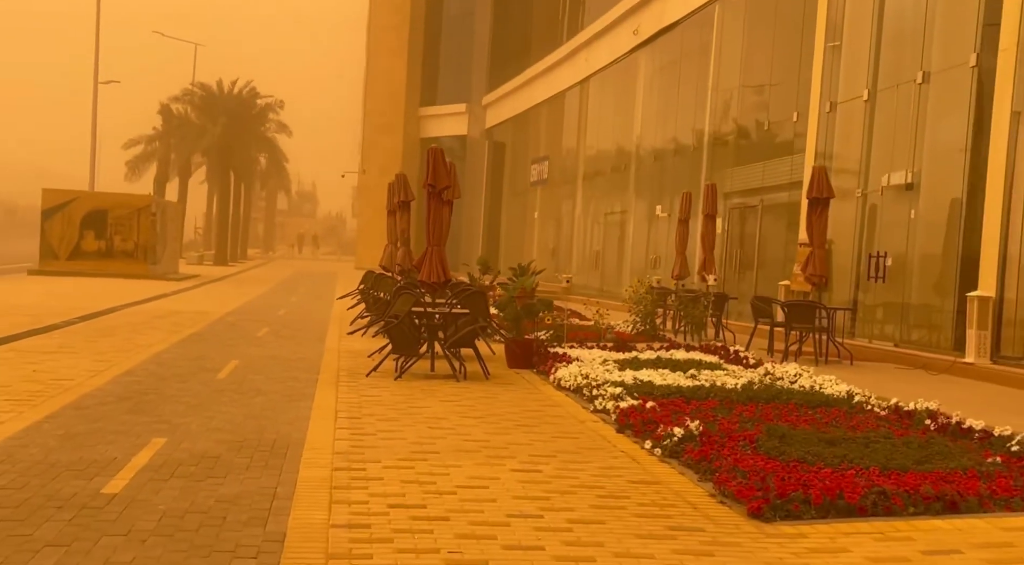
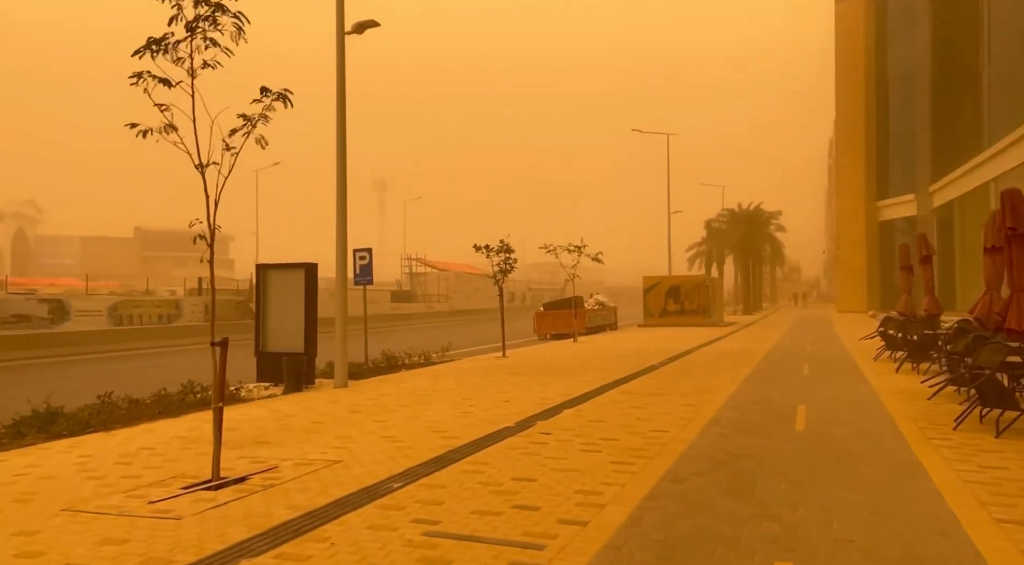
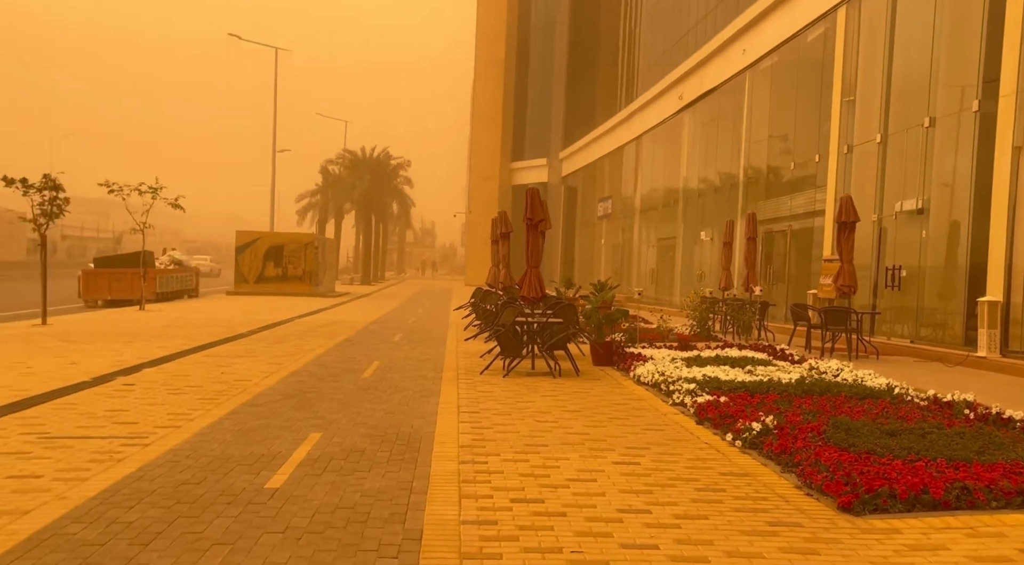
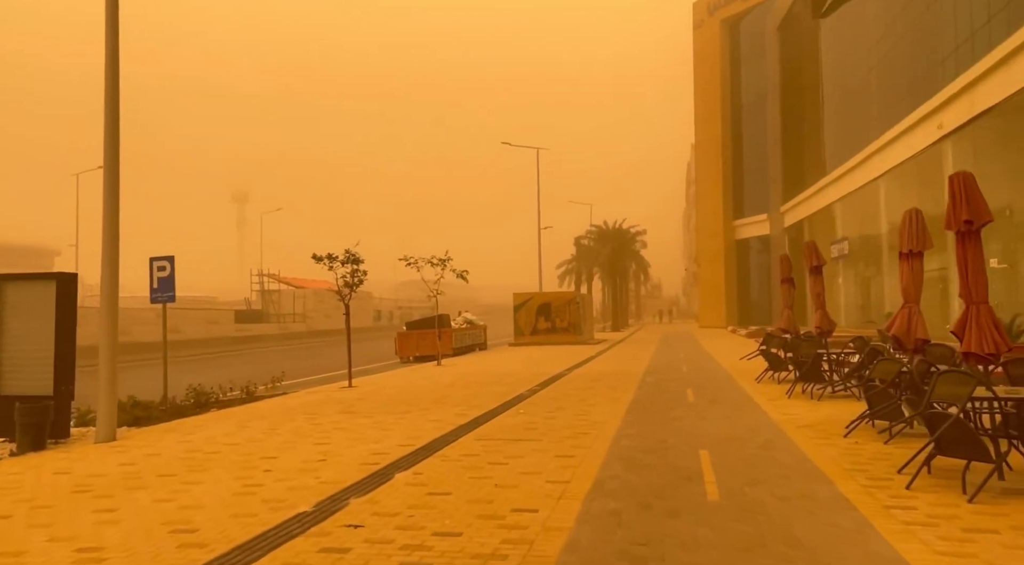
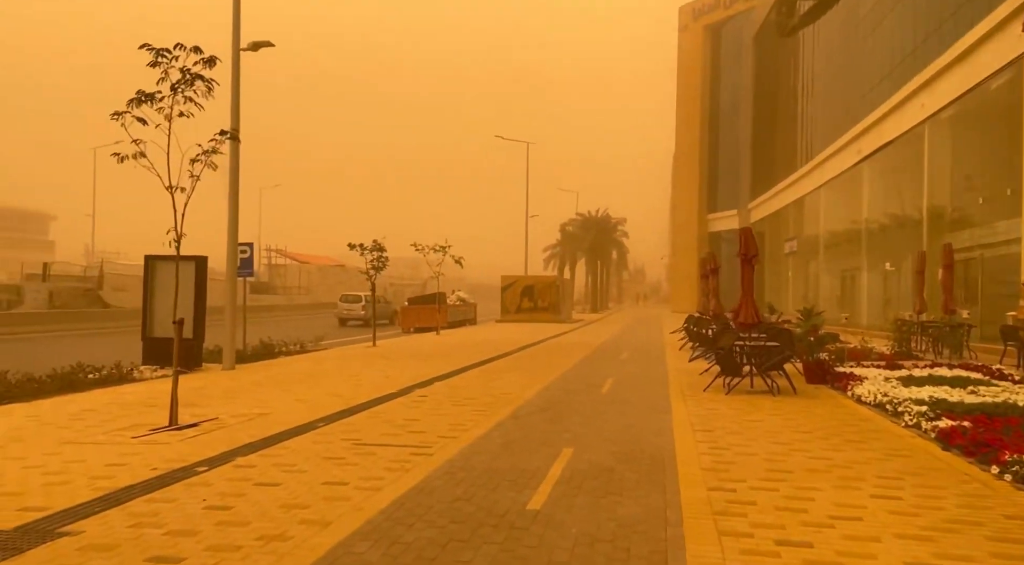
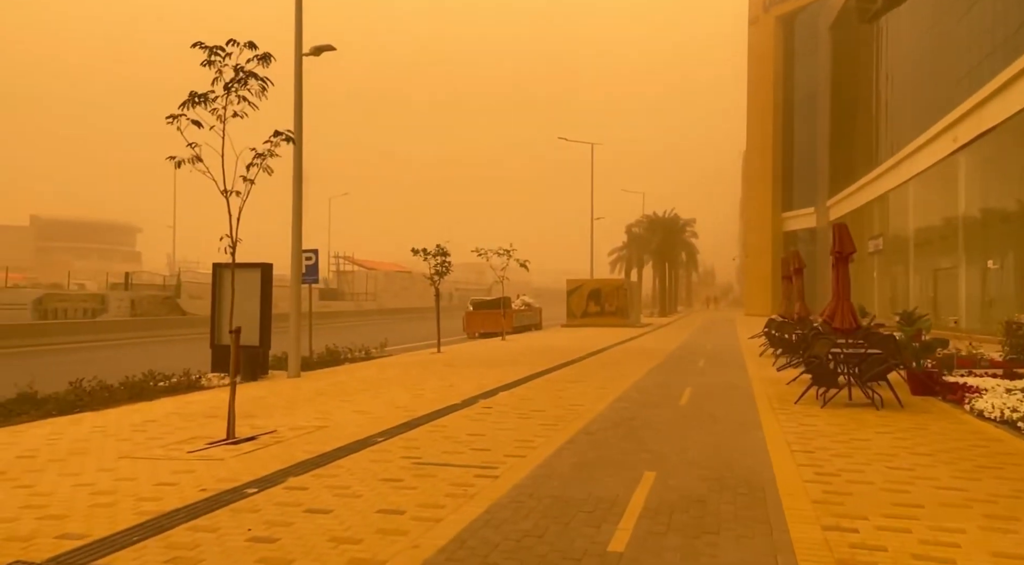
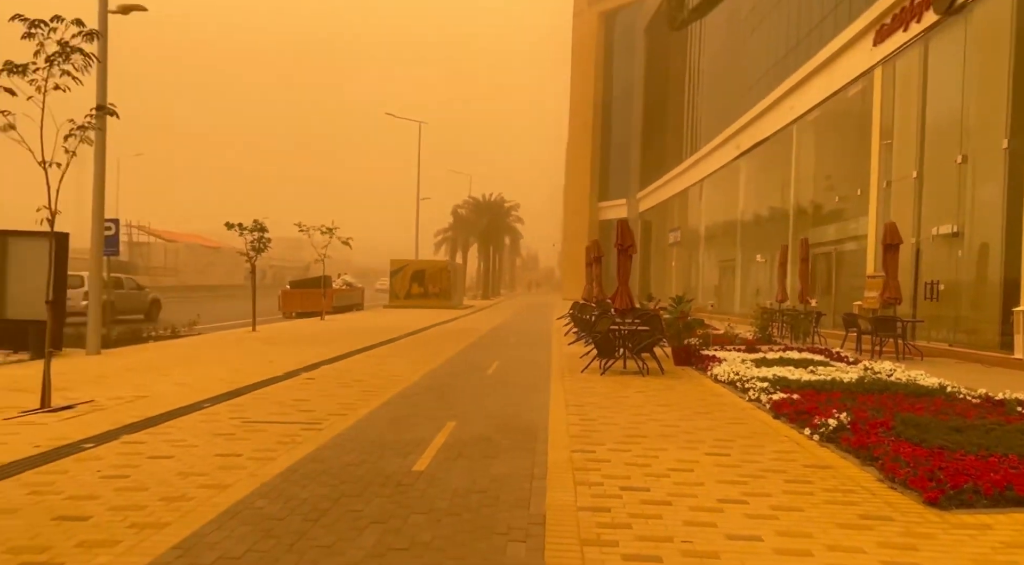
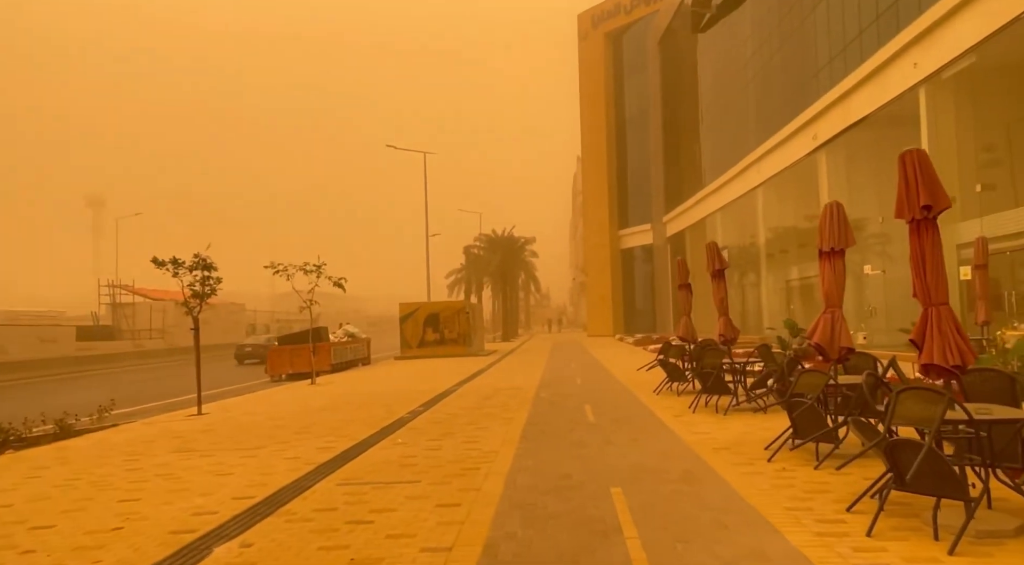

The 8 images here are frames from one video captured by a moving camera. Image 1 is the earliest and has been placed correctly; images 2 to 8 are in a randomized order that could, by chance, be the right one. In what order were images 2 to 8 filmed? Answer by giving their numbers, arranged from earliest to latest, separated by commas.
3, 7, 5, 6, 2, 4, 8
